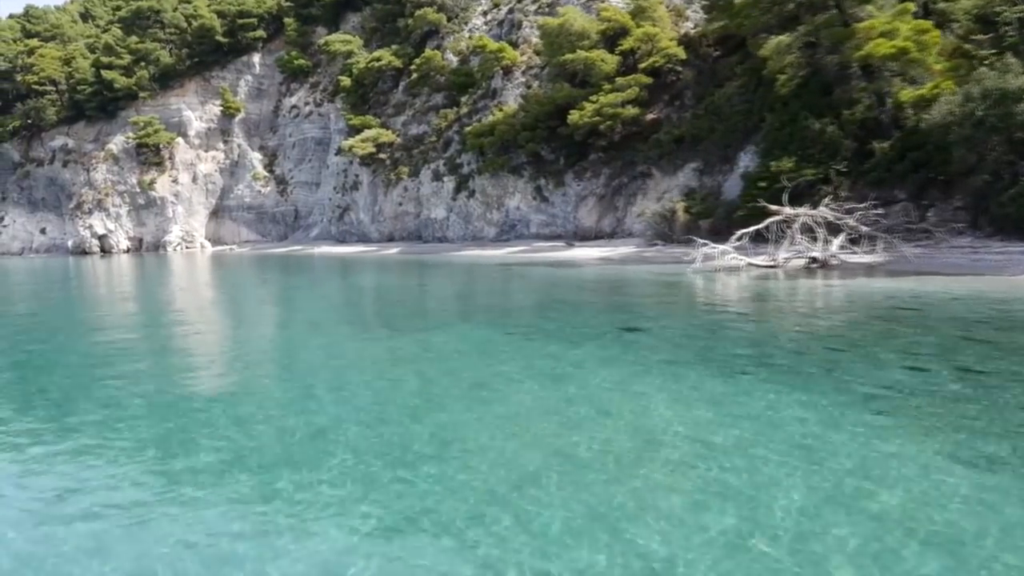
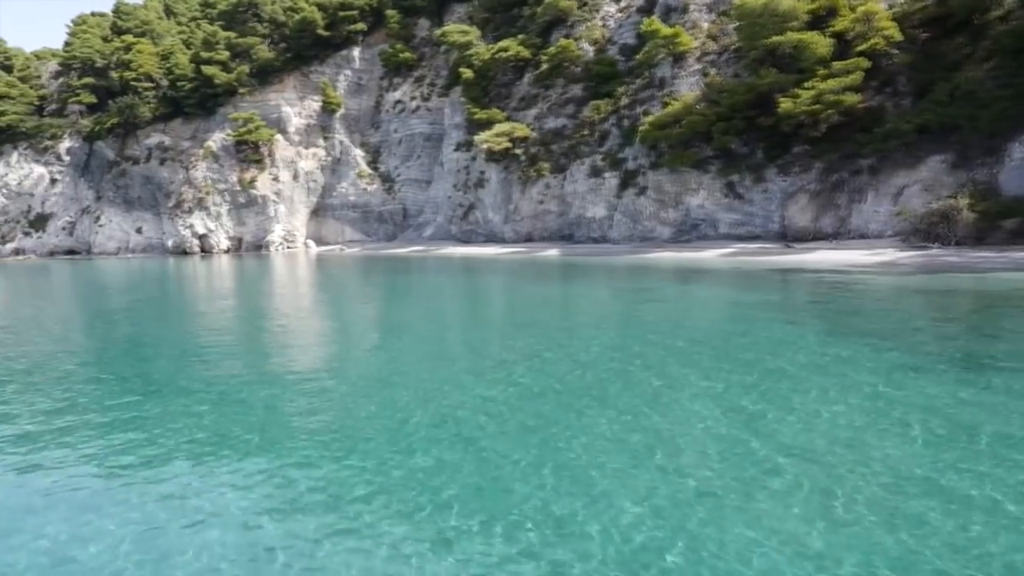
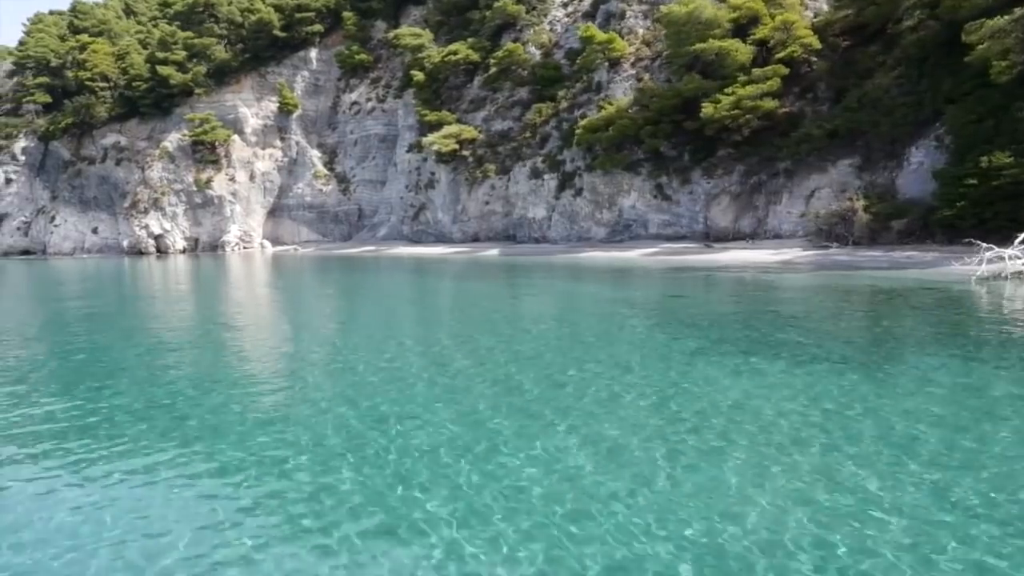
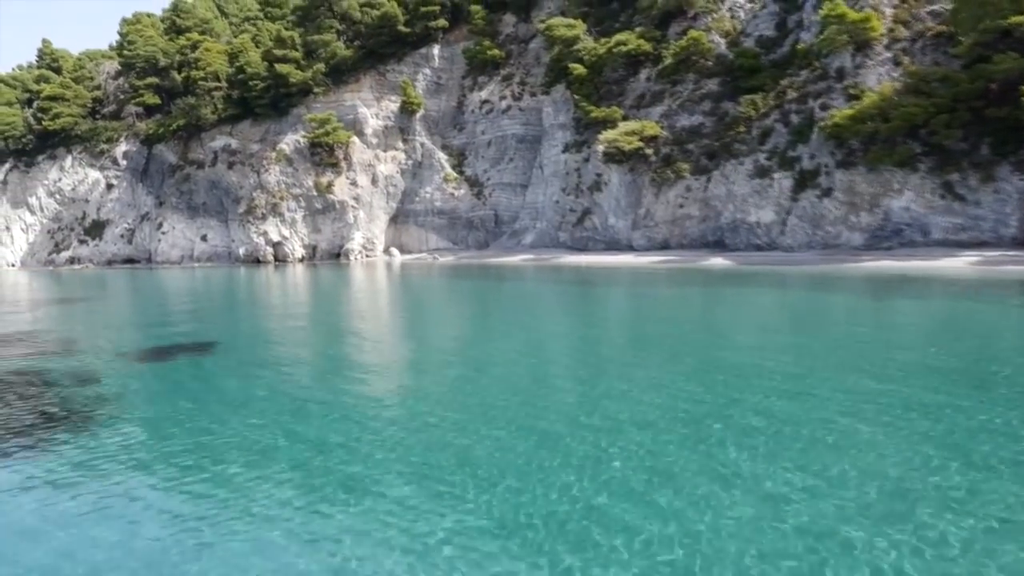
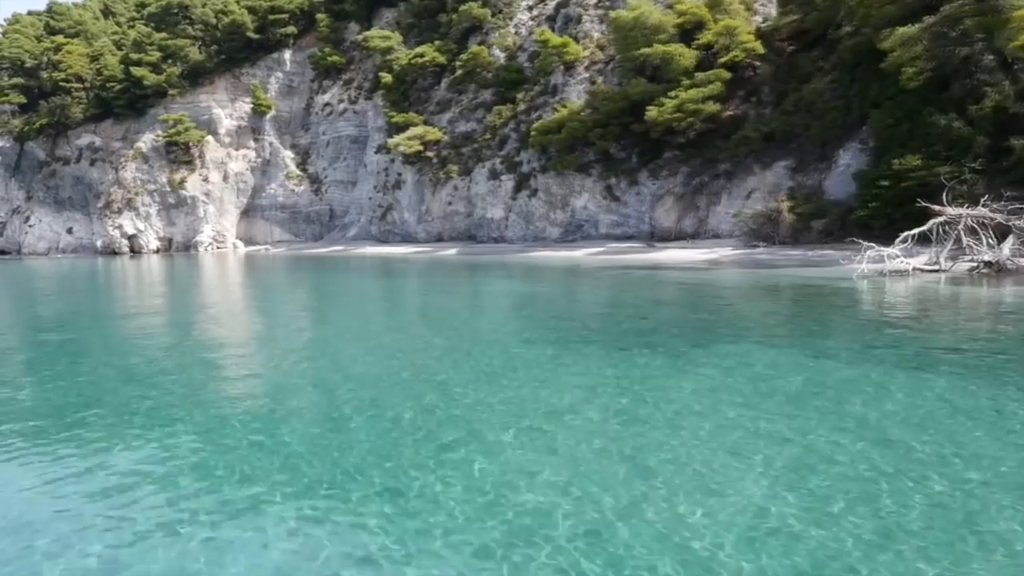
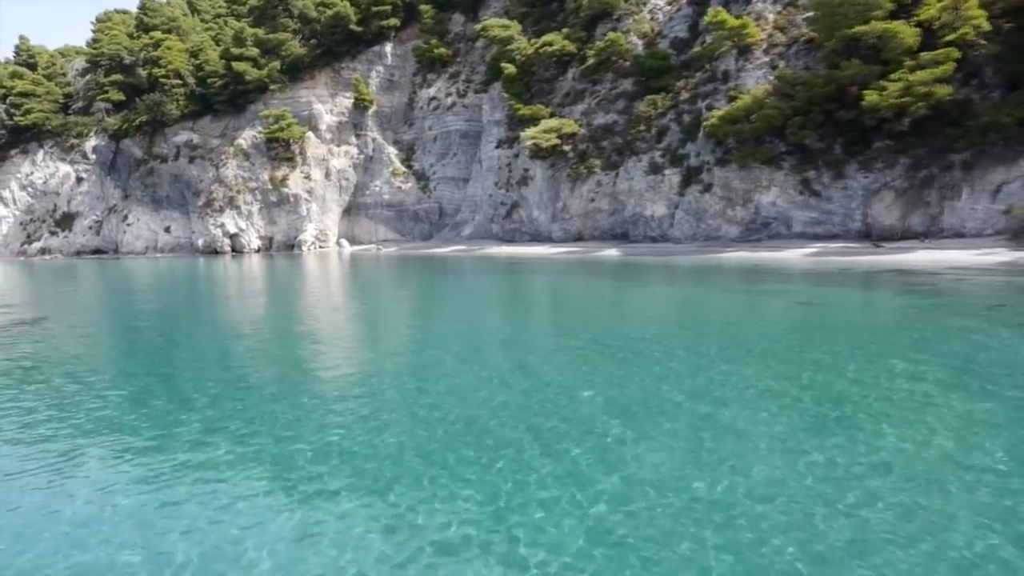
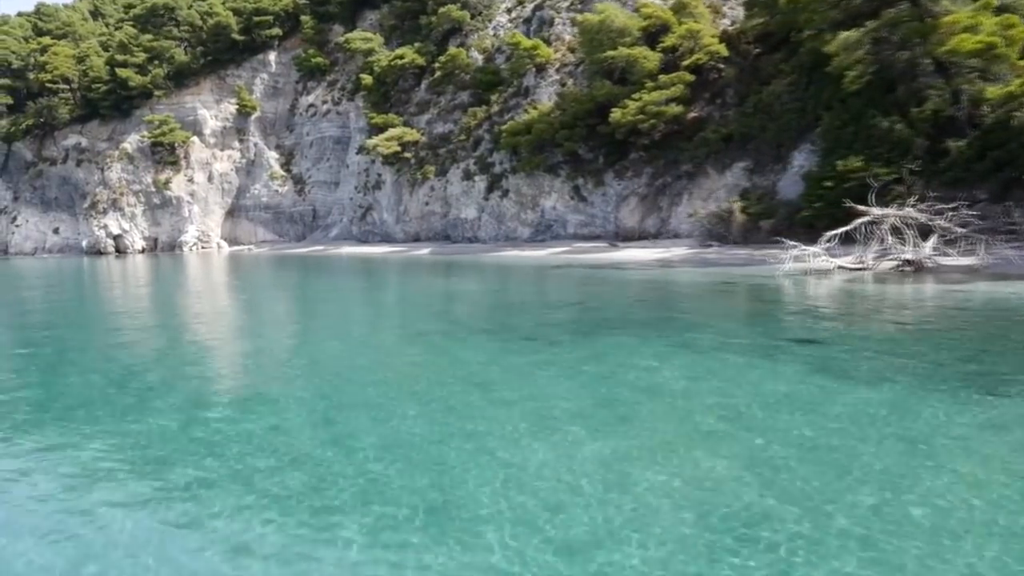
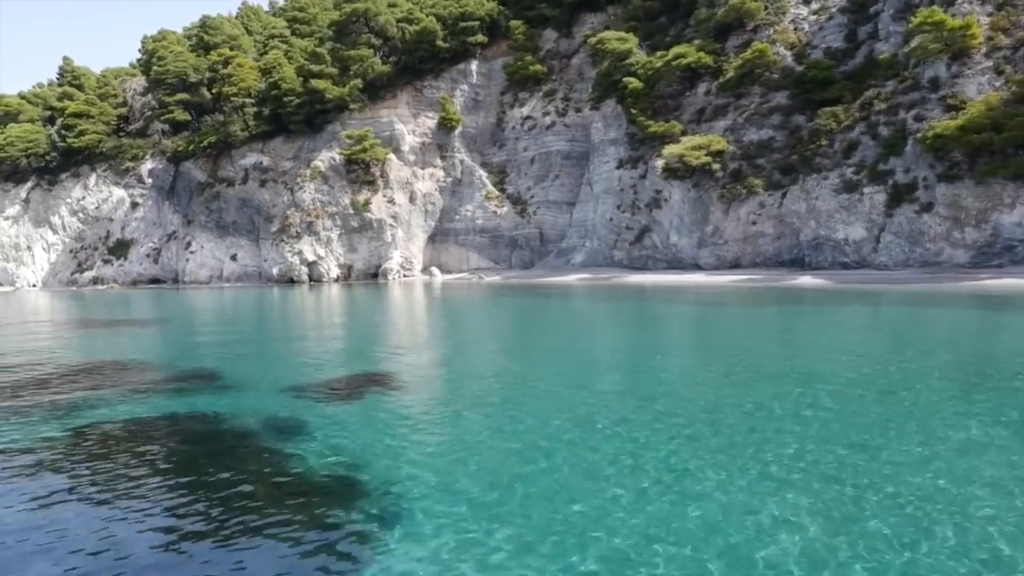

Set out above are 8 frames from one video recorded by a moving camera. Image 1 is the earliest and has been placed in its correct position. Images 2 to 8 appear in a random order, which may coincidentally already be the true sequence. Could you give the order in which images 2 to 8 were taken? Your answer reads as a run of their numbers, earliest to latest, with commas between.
7, 5, 3, 2, 6, 4, 8
